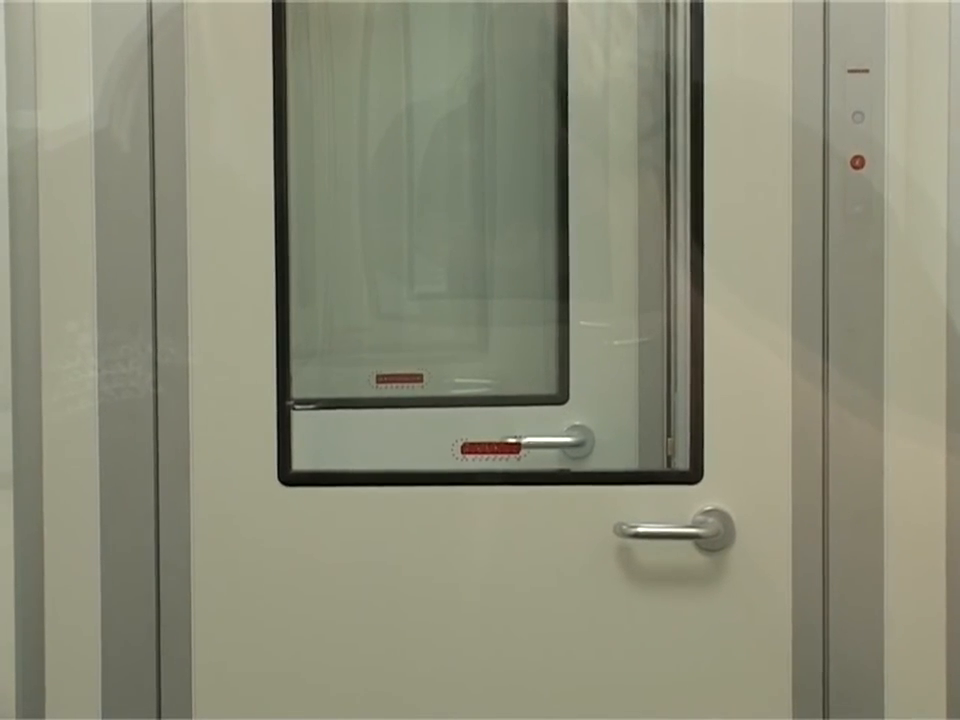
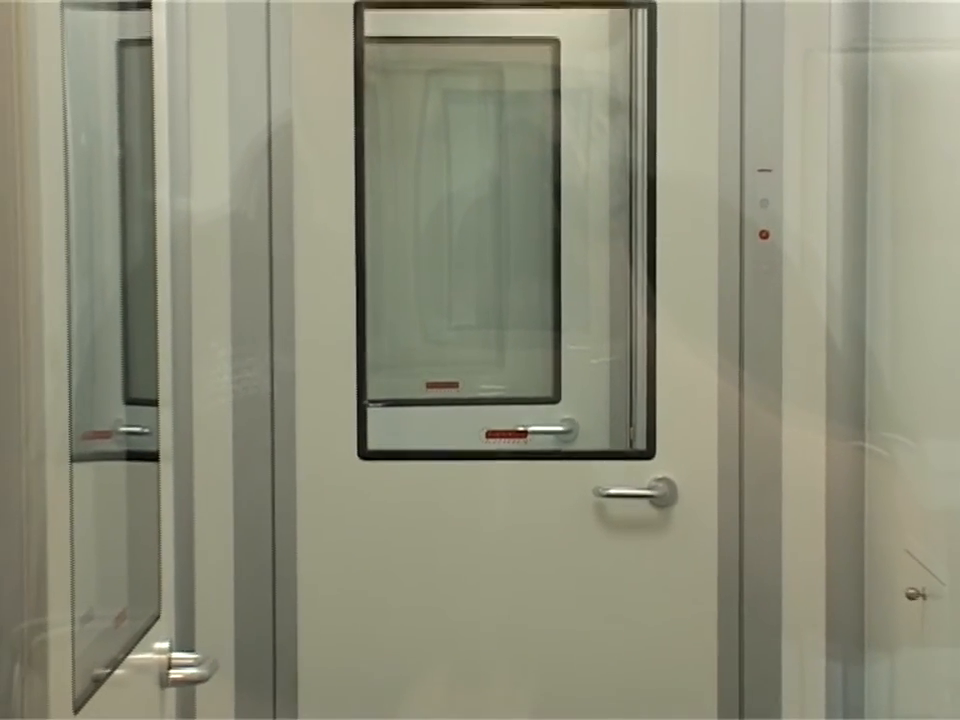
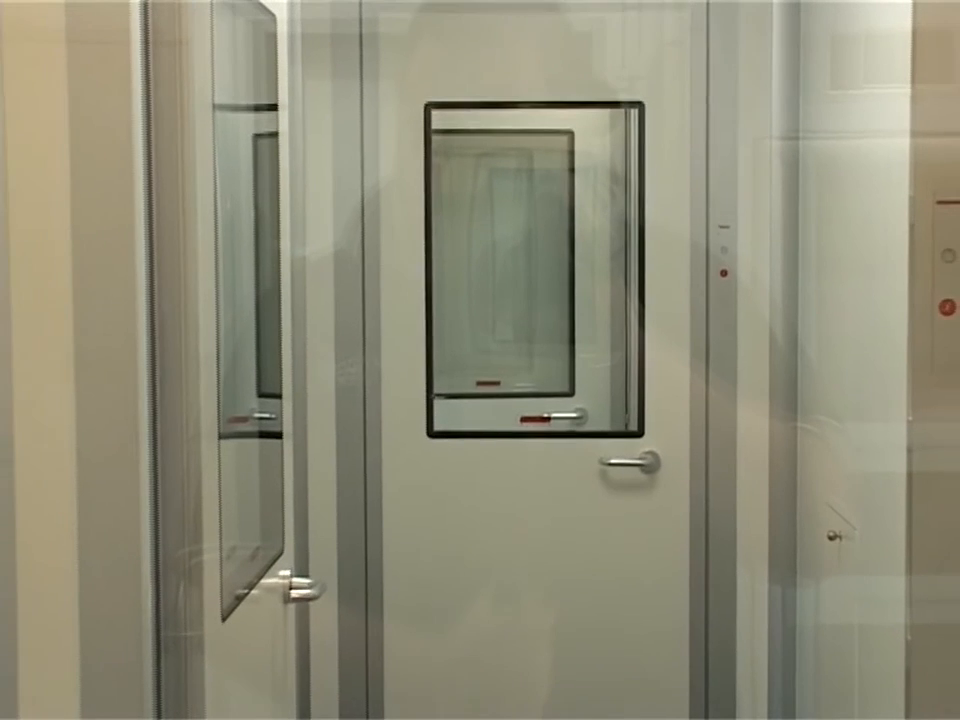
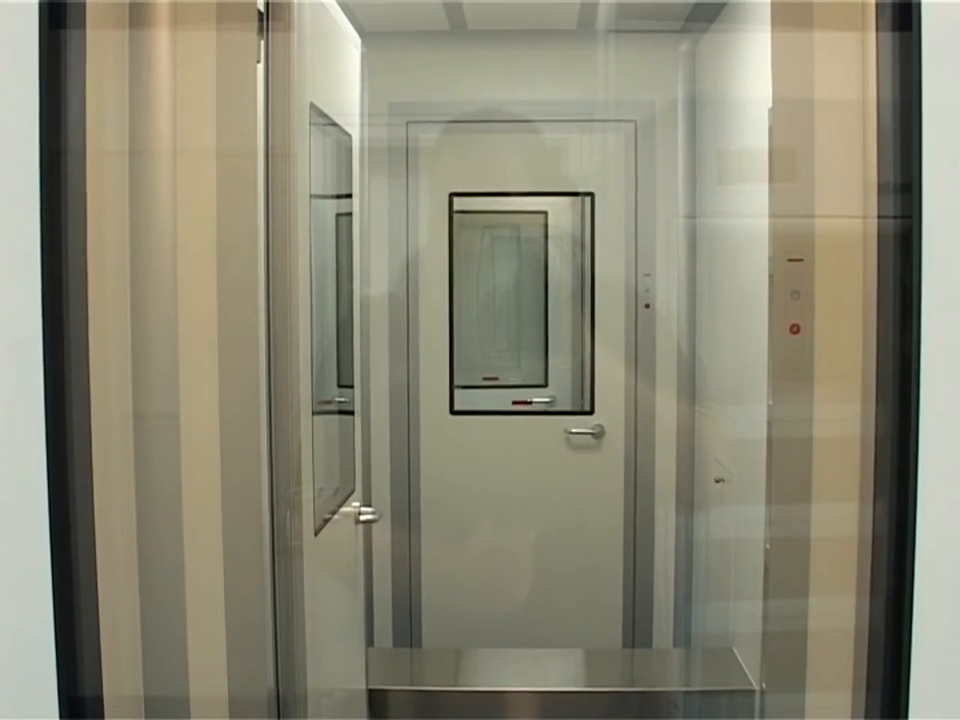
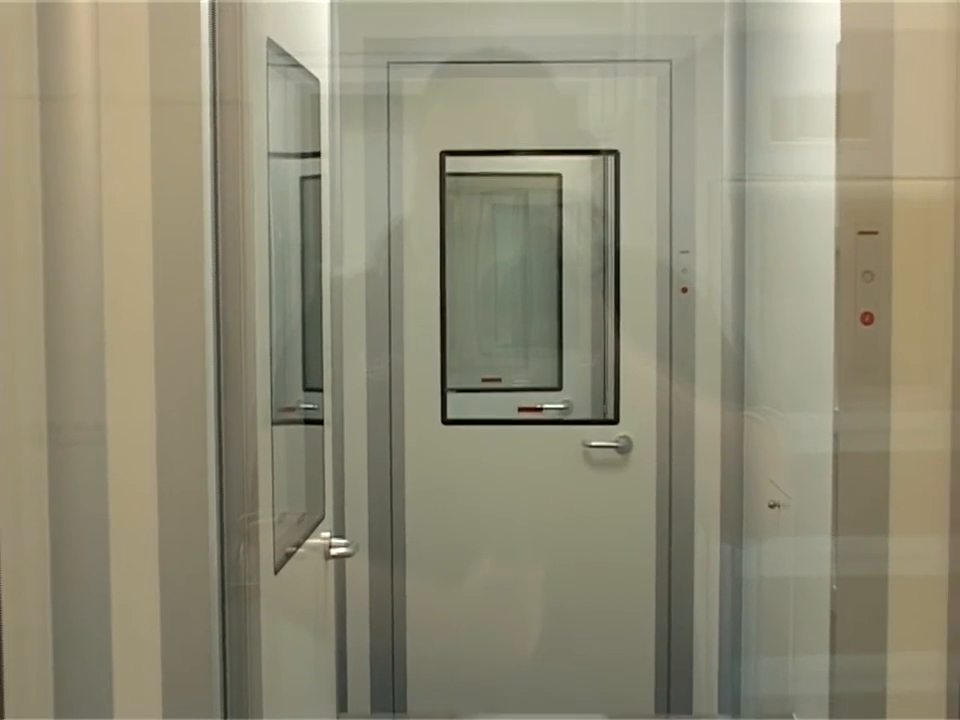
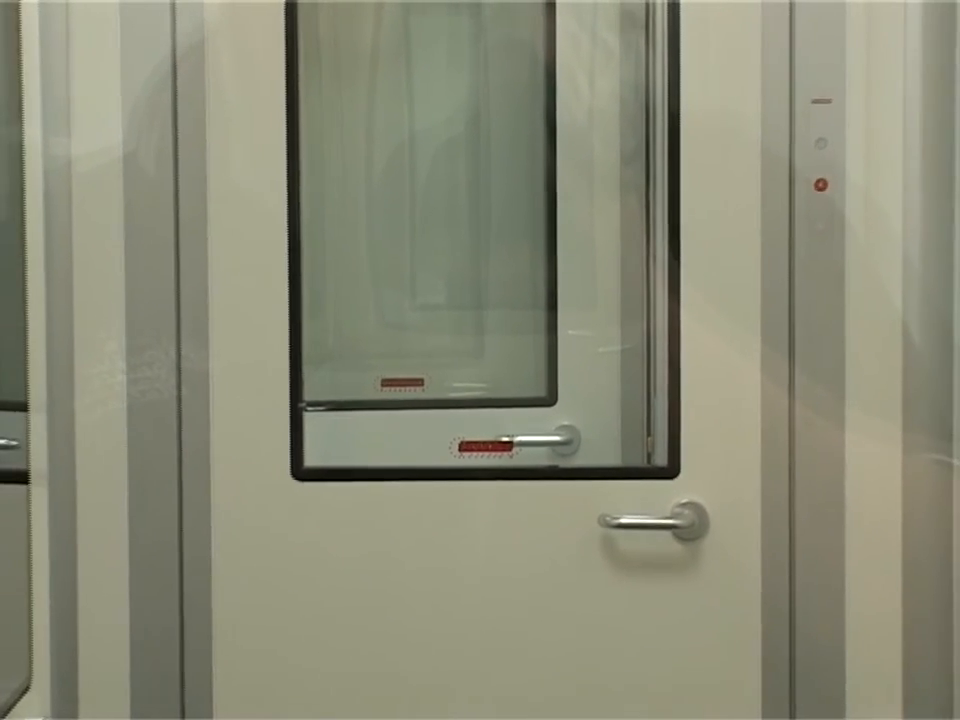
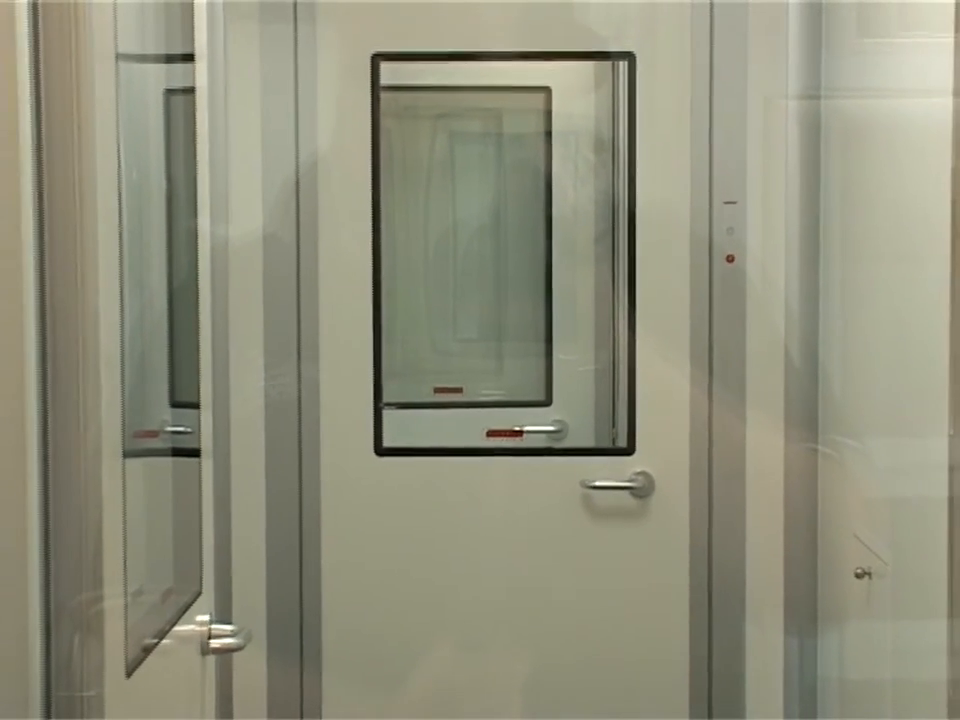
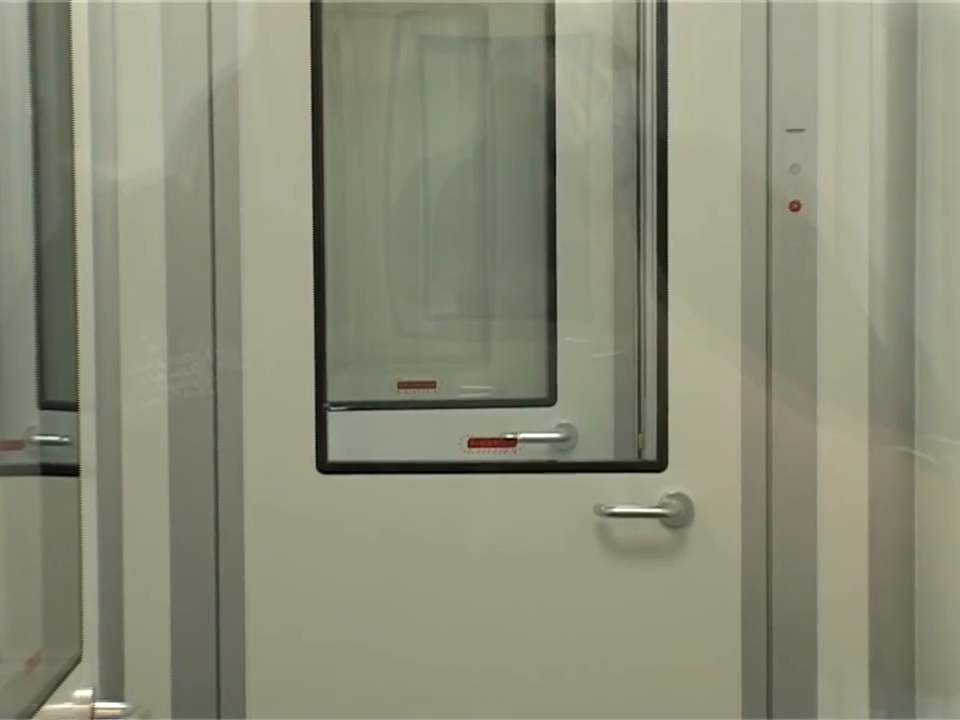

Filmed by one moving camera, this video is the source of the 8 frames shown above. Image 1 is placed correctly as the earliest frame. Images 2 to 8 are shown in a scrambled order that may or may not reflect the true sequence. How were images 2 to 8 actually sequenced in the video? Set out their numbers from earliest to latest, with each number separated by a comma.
6, 8, 2, 7, 3, 5, 4
